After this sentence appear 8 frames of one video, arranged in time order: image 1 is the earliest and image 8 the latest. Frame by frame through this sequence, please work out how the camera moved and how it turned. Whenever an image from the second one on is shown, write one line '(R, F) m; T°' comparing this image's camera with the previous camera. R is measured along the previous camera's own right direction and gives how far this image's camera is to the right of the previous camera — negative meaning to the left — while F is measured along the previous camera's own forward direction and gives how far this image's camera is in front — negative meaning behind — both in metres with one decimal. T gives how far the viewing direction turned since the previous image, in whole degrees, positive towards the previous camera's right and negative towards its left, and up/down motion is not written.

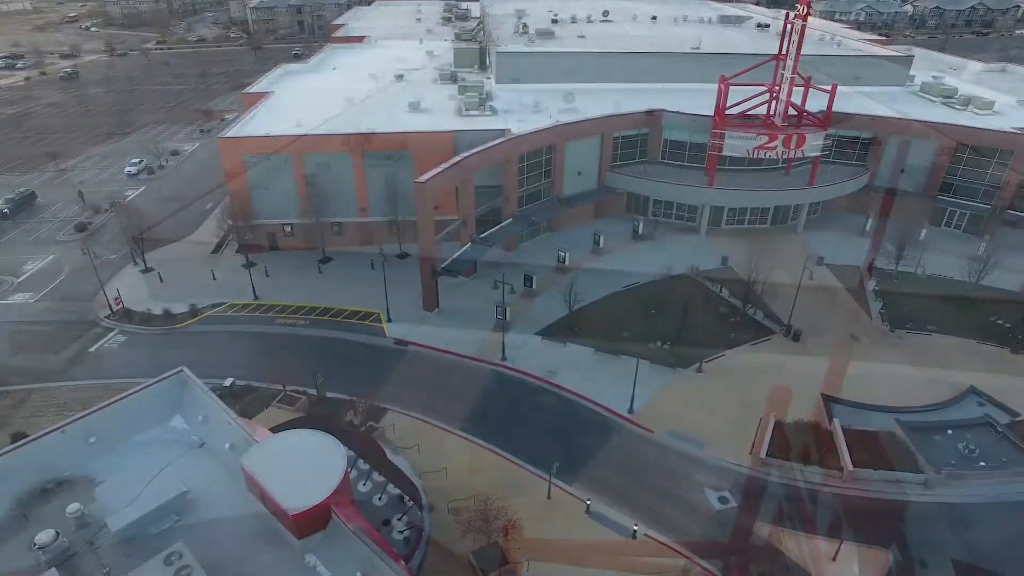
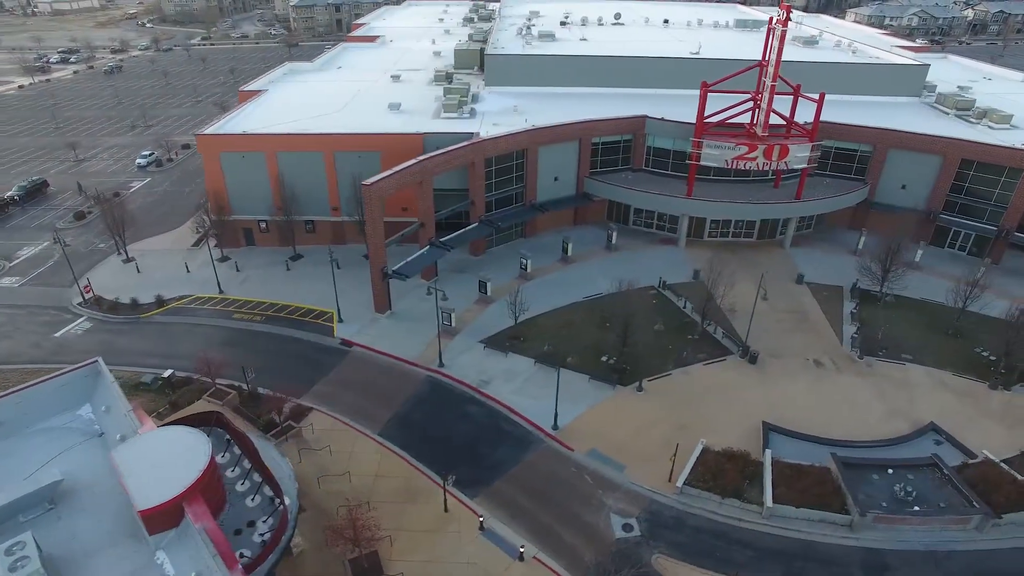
(+6.2, +0.8) m; -4°
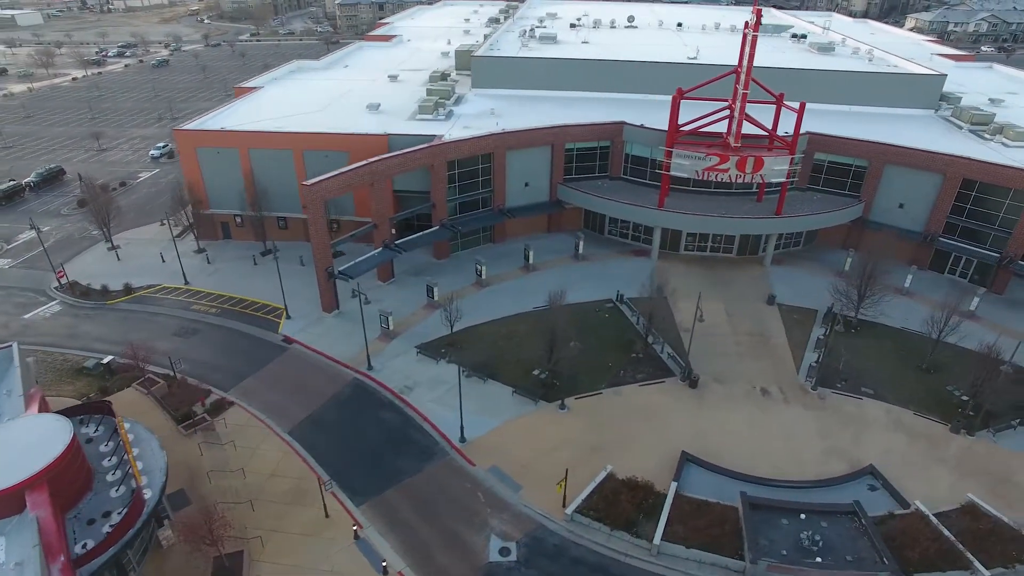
(+7.1, +1.0) m; -5°
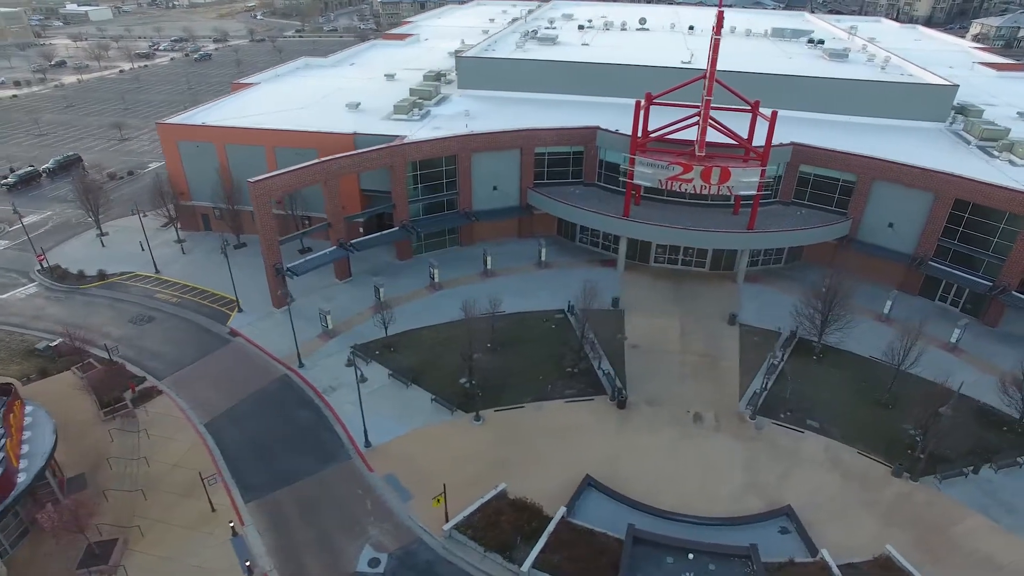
(+7.0, +1.0) m; -5°
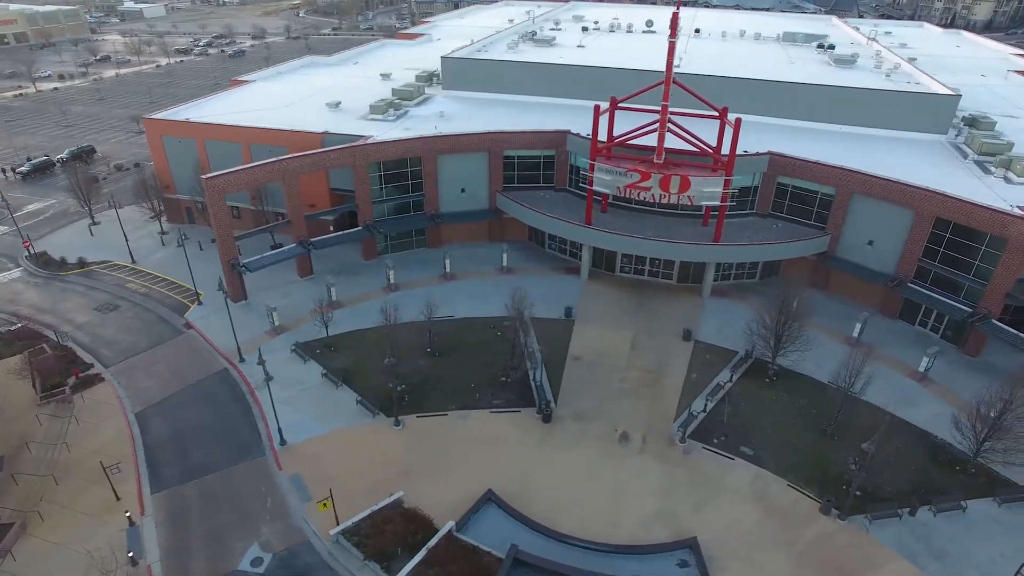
(+6.3, +0.8) m; -4°
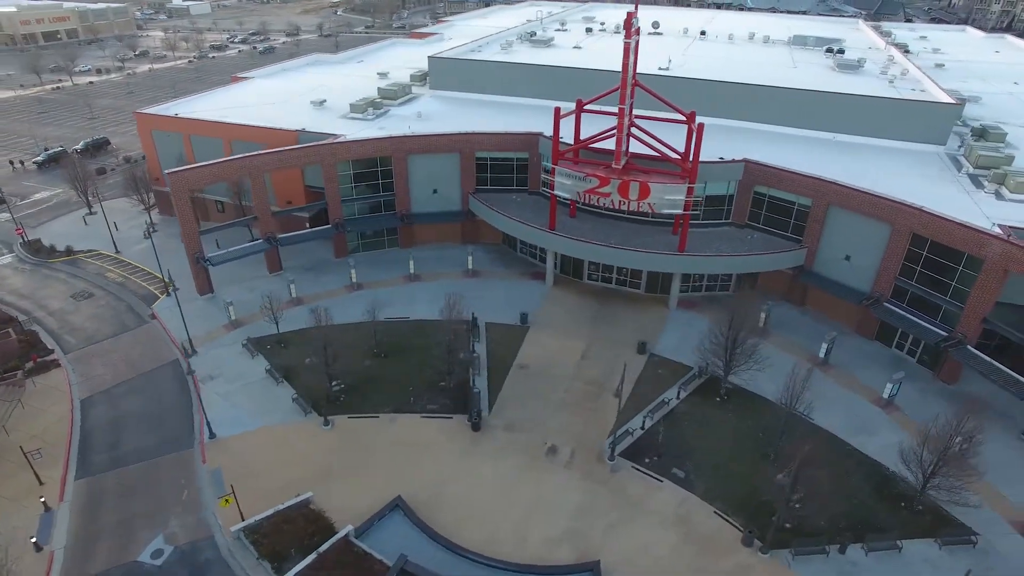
(+5.6, +0.8) m; -4°
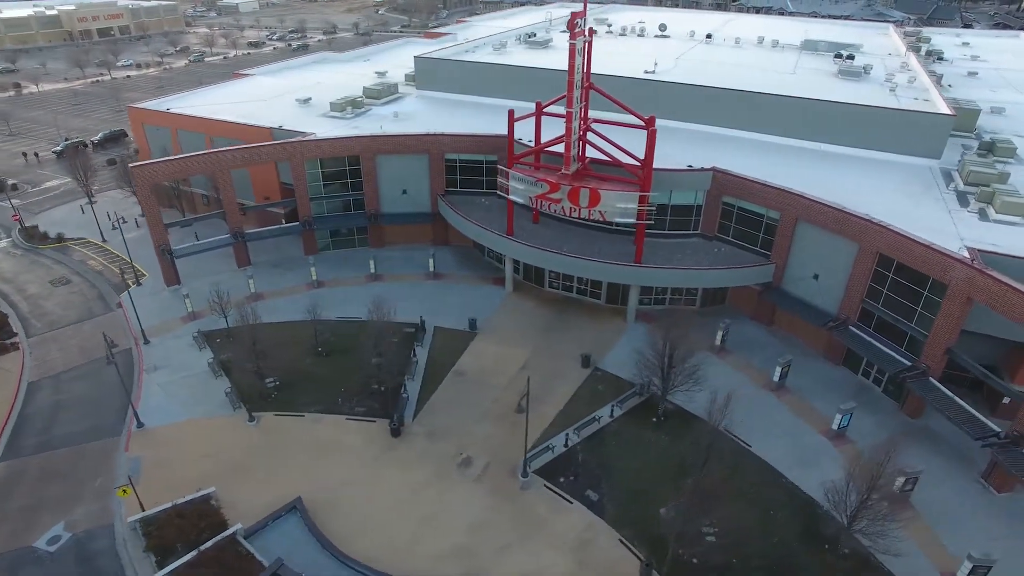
(+6.1, +1.0) m; -4°
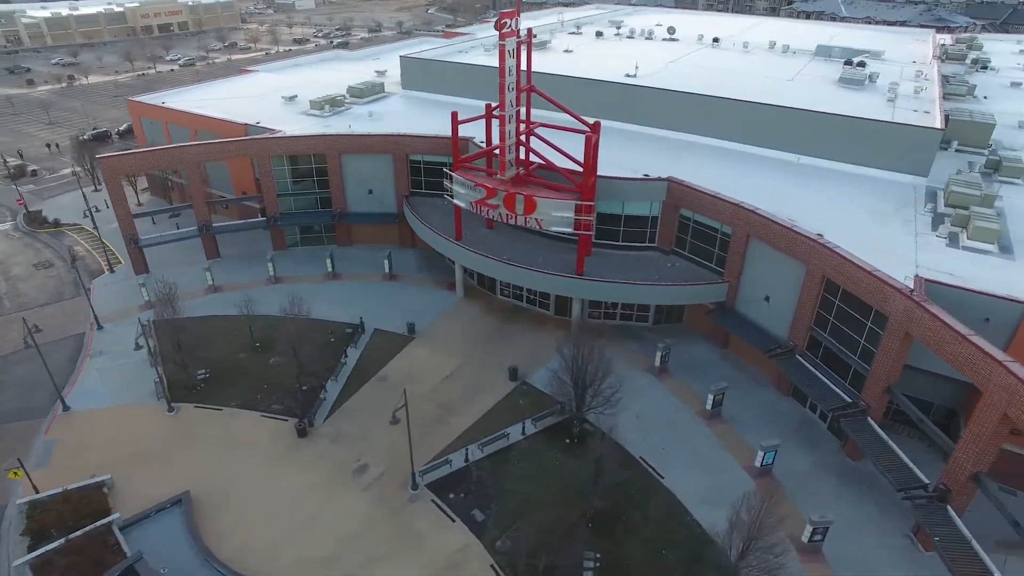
(+7.2, +1.3) m; -5°
